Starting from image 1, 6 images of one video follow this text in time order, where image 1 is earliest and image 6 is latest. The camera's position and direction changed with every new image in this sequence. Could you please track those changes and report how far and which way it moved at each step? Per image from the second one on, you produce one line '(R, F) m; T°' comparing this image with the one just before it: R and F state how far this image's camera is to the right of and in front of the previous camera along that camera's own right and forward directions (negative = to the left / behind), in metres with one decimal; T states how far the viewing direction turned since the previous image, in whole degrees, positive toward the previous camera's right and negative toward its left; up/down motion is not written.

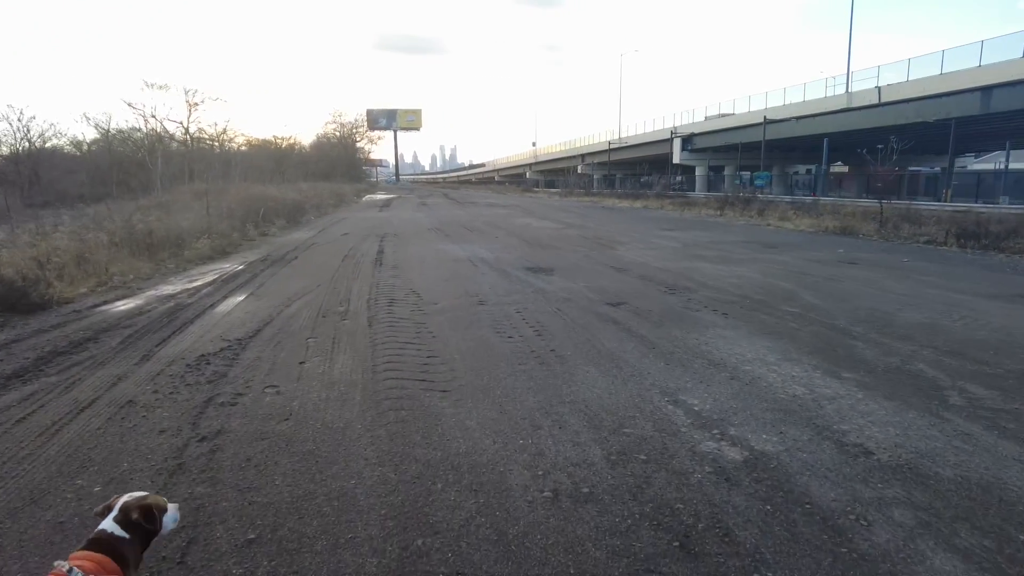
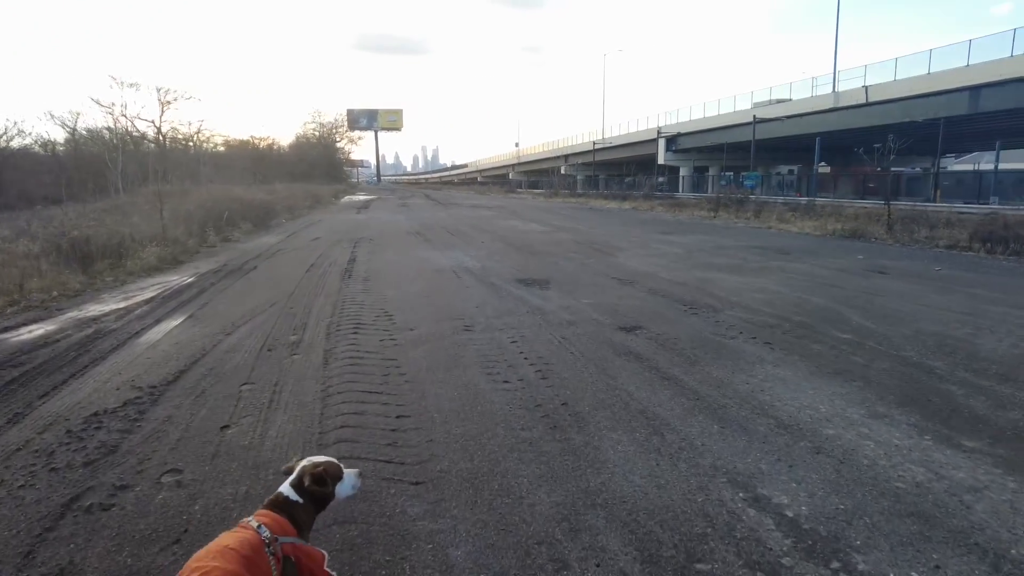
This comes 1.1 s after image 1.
(-0.1, +1.6) m; +1°
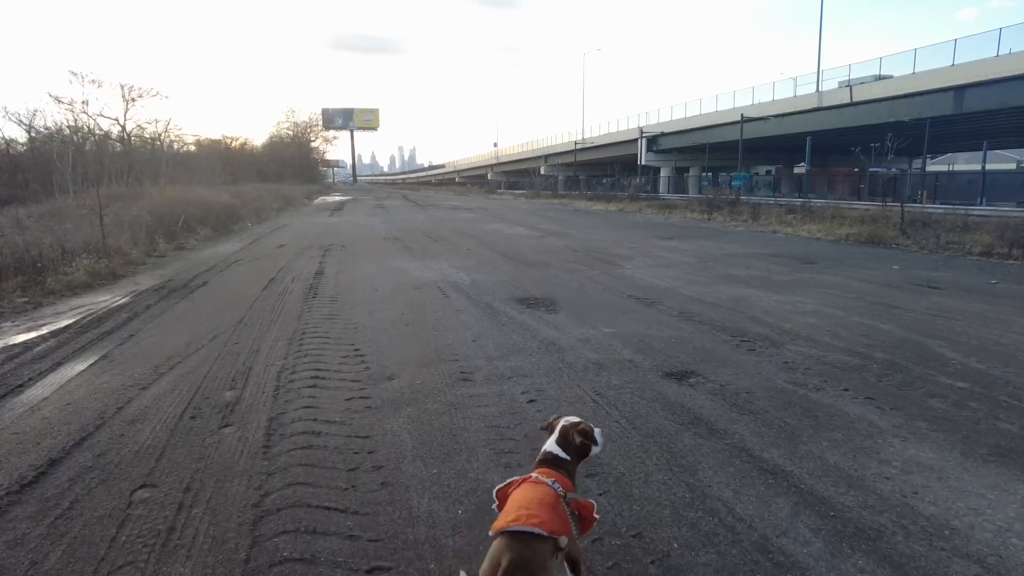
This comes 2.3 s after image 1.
(-0.3, +1.9) m; +2°
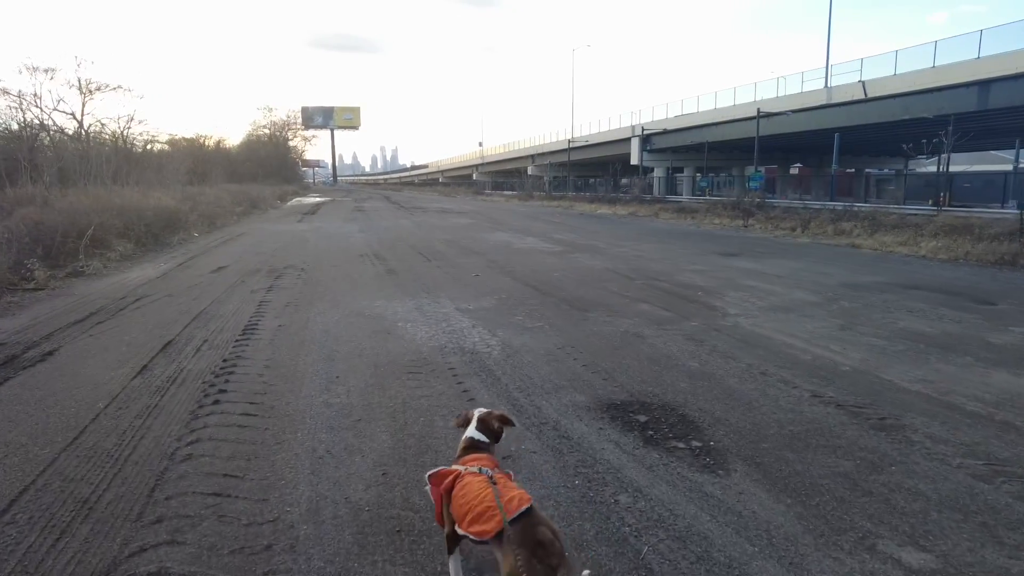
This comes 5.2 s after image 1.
(-0.8, +4.7) m; +1°
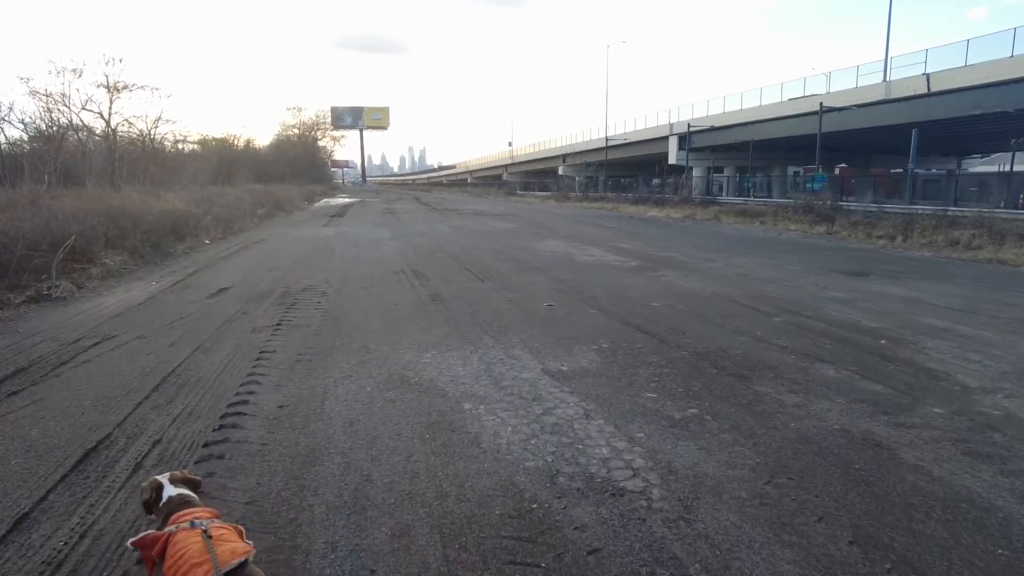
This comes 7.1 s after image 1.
(-0.8, +3.0) m; -2°
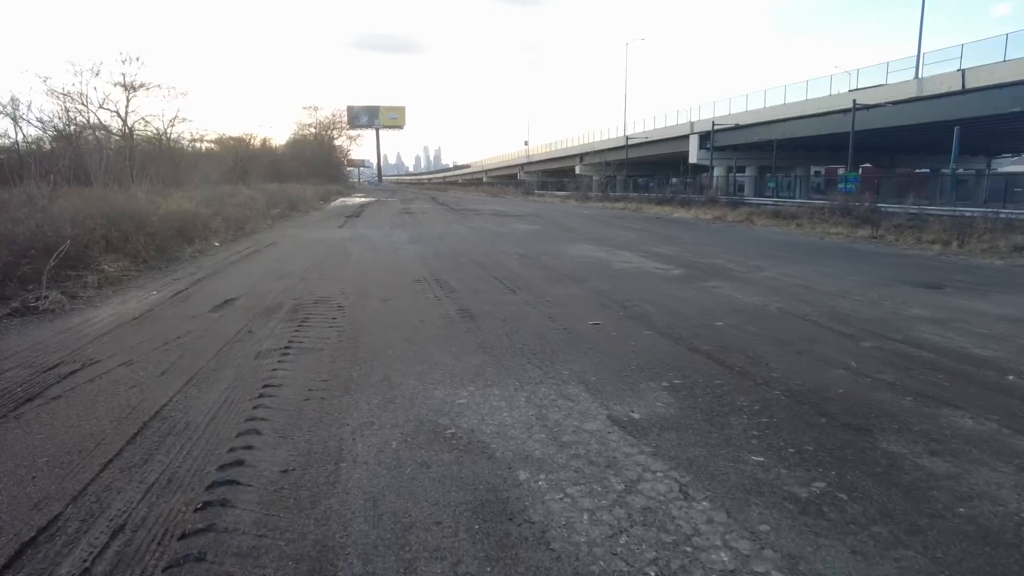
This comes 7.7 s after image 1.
(-0.3, +1.2) m; -1°
